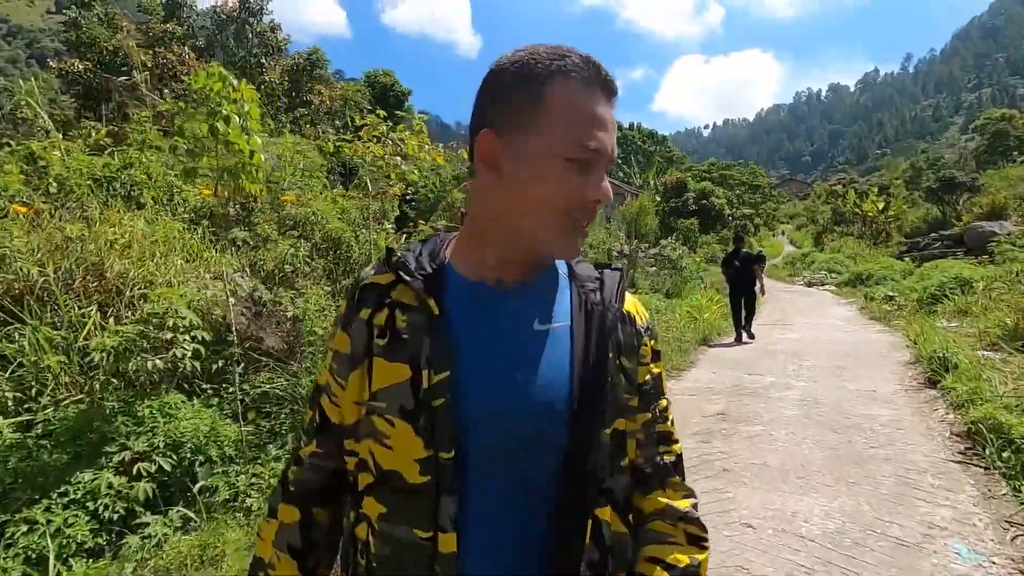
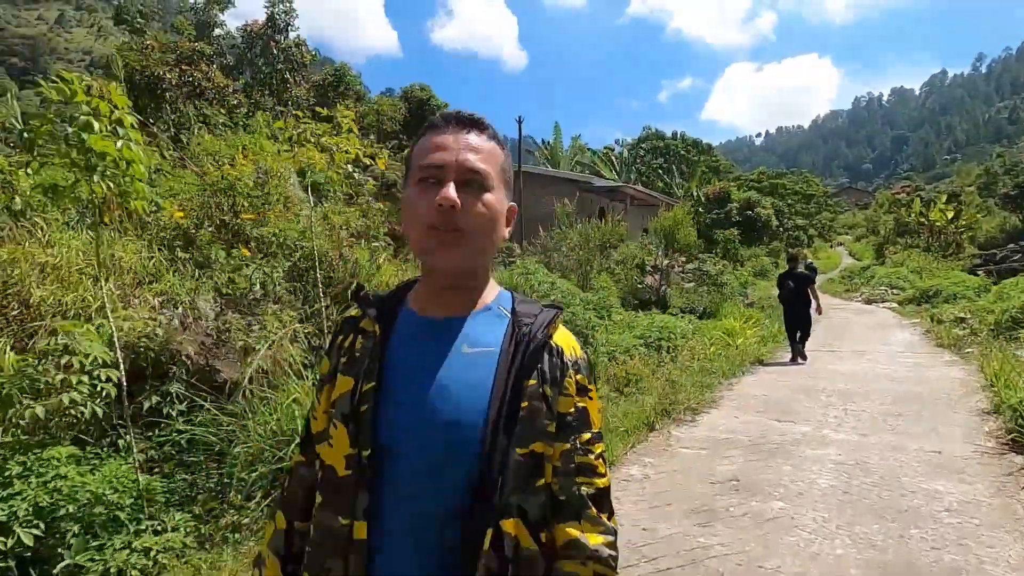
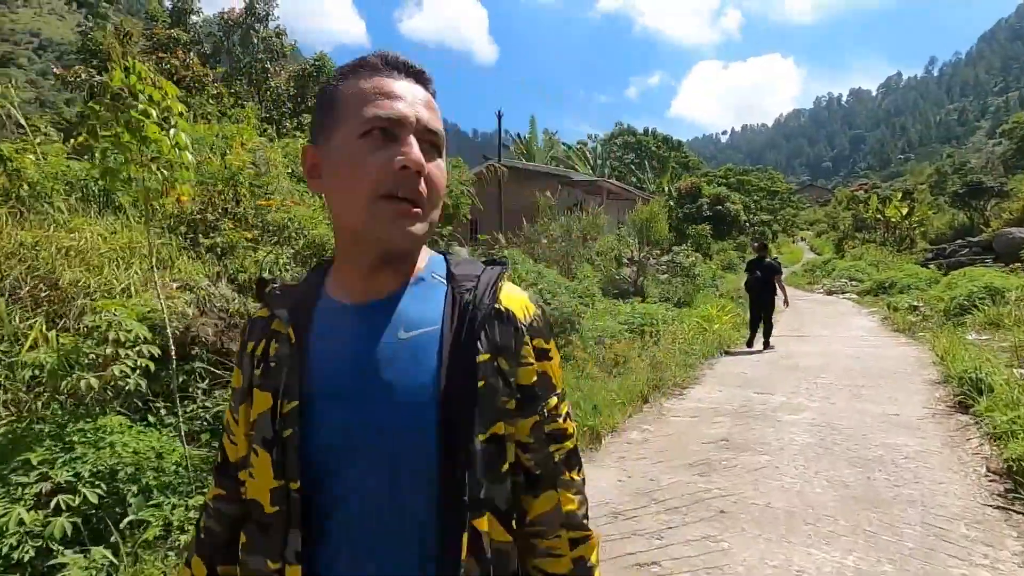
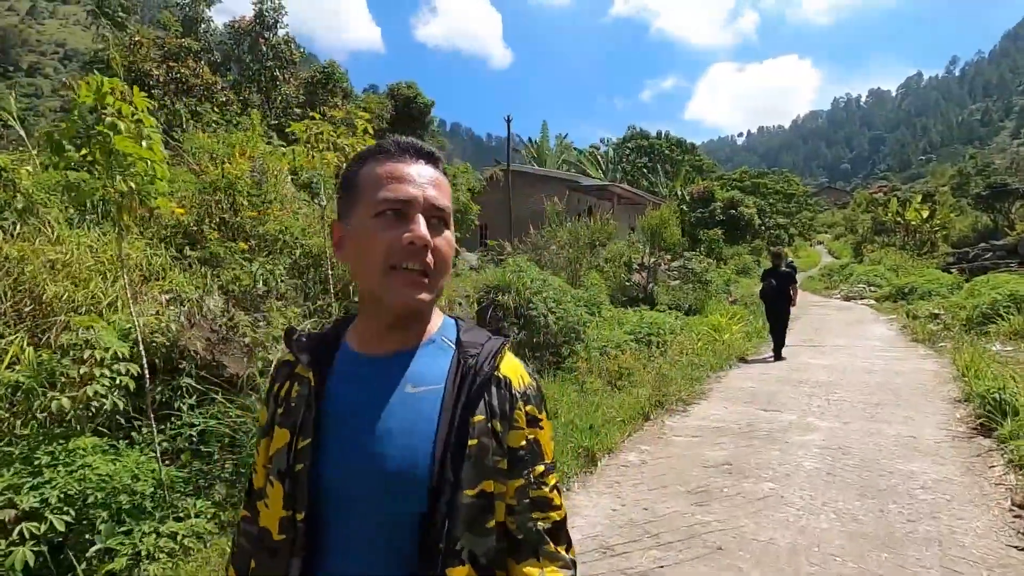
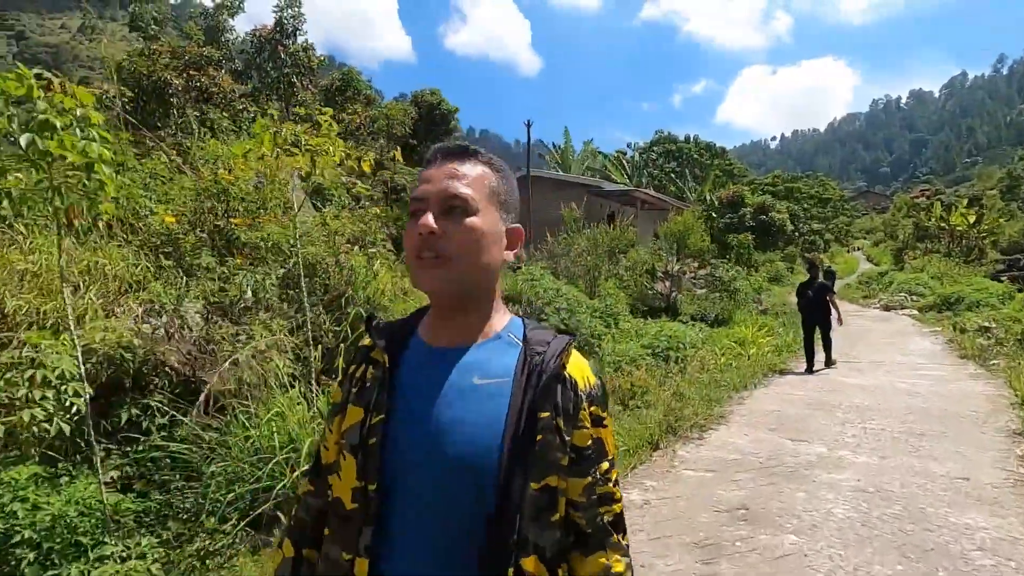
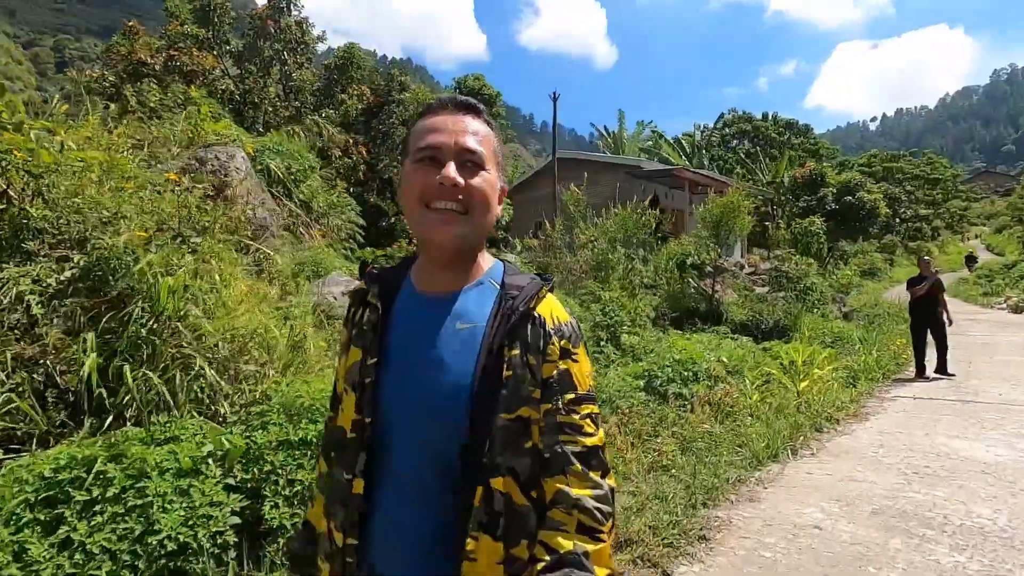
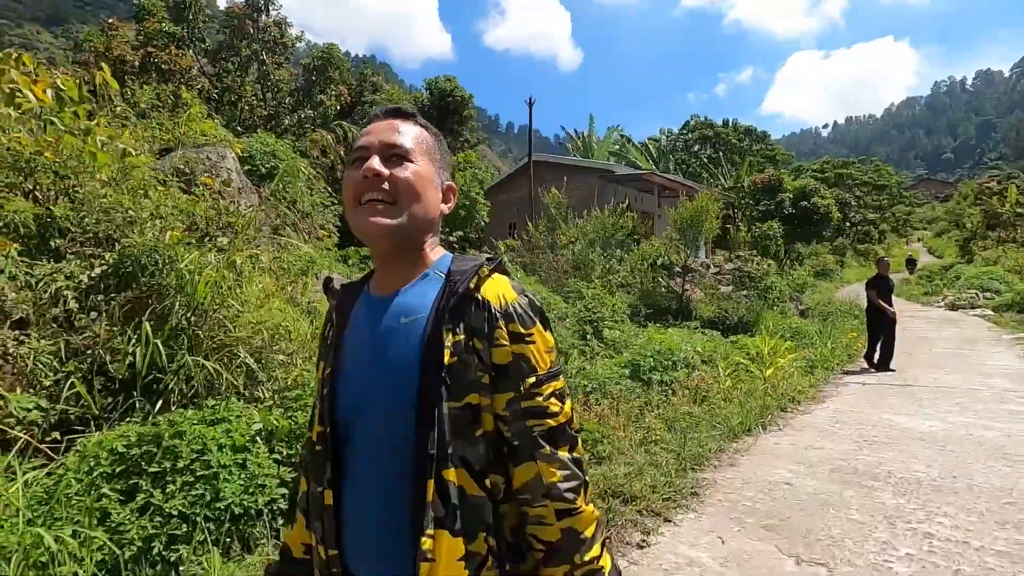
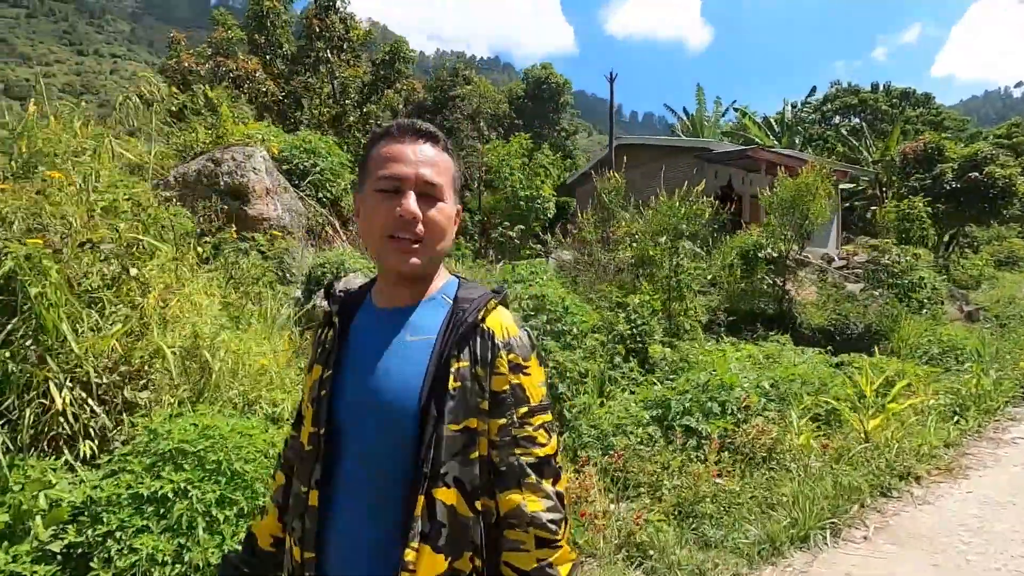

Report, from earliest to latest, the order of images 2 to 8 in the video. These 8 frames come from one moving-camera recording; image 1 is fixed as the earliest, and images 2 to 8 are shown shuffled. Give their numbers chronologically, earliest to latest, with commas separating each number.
3, 4, 2, 5, 7, 6, 8
